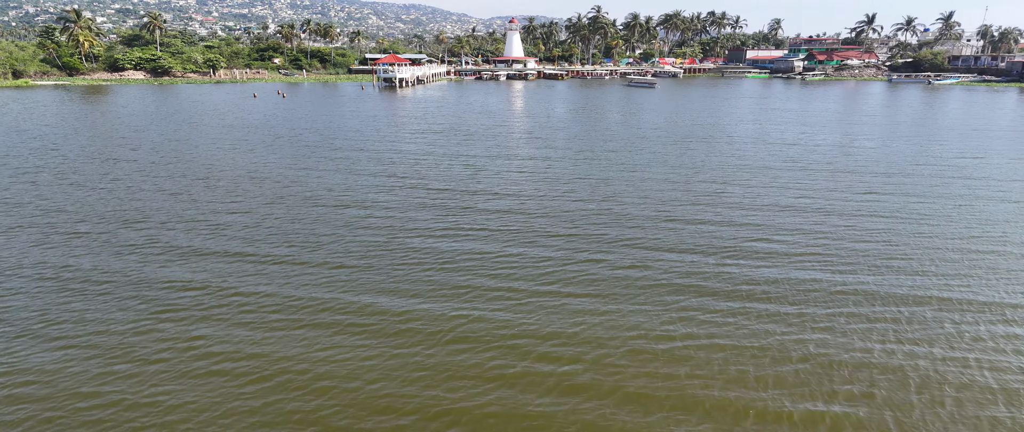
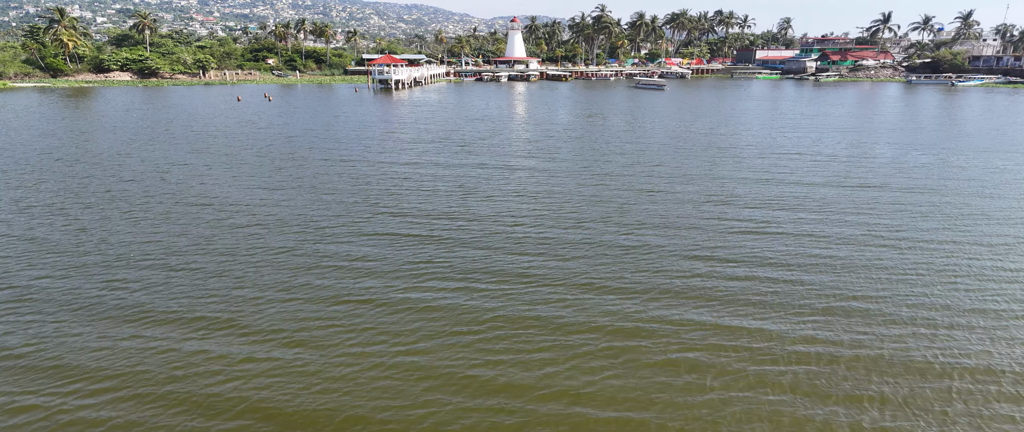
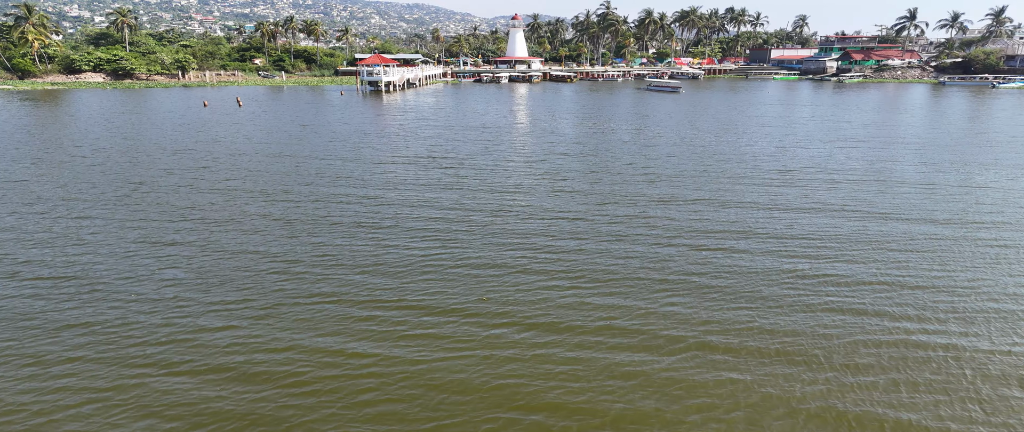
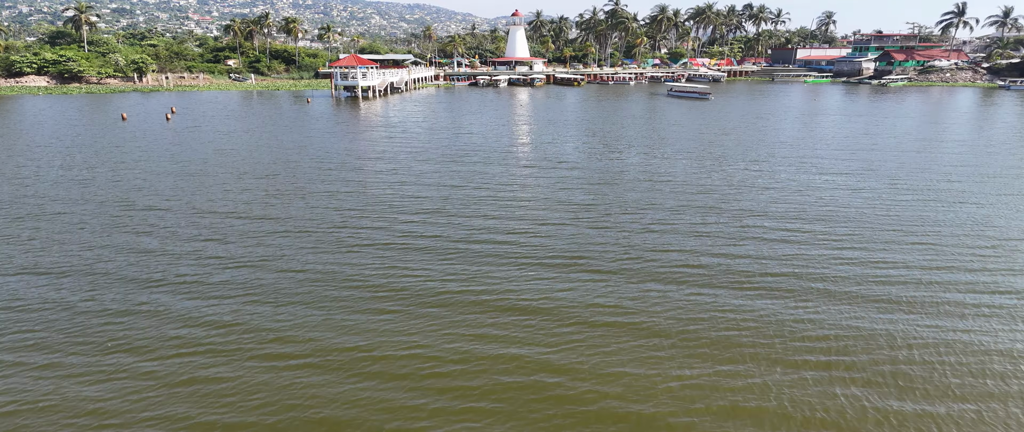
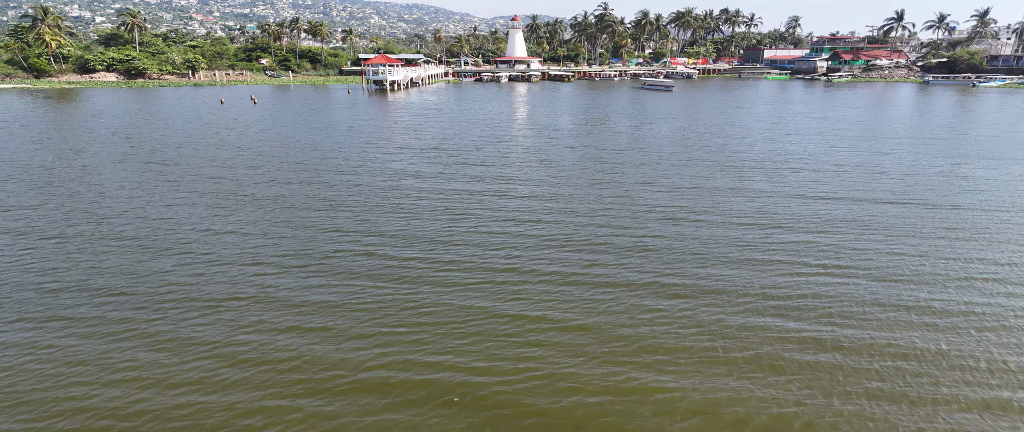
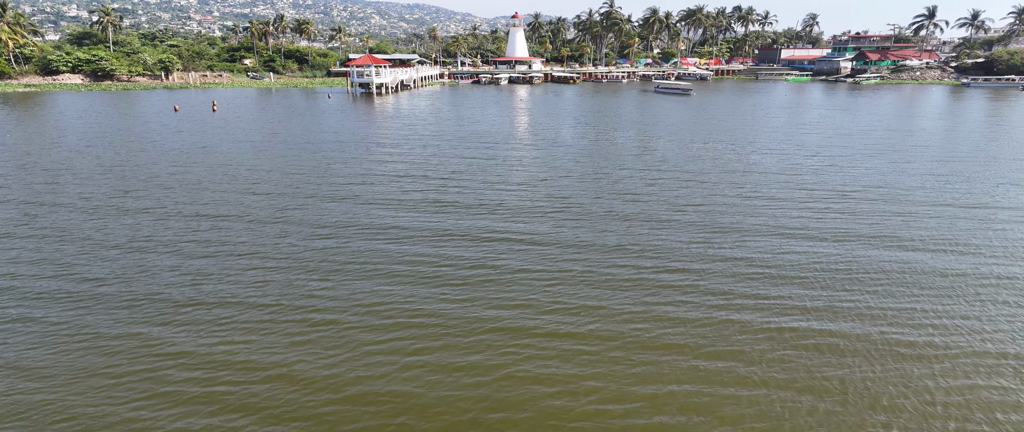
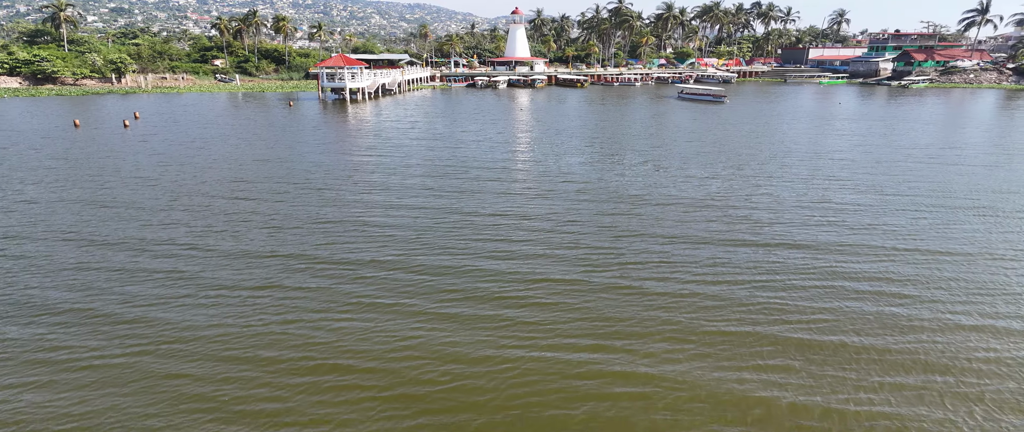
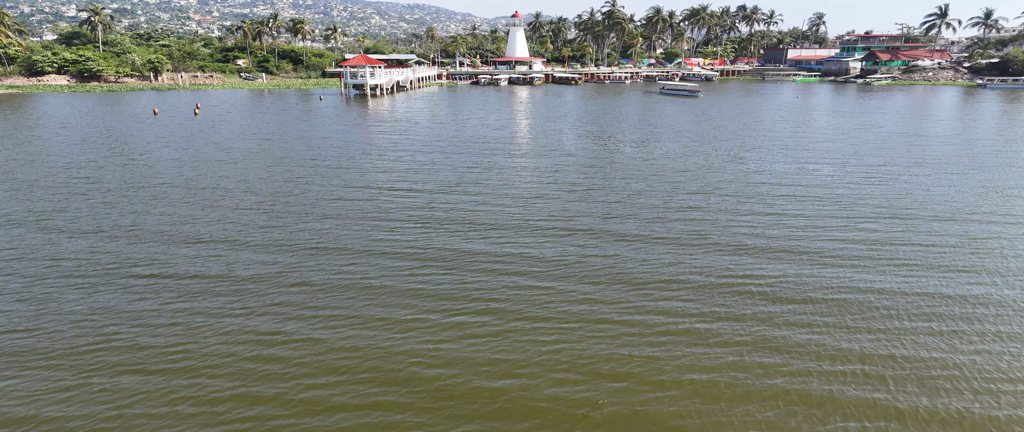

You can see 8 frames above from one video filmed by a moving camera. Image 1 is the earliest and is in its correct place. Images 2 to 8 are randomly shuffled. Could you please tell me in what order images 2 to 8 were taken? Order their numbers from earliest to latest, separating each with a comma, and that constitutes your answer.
2, 5, 3, 6, 8, 4, 7
